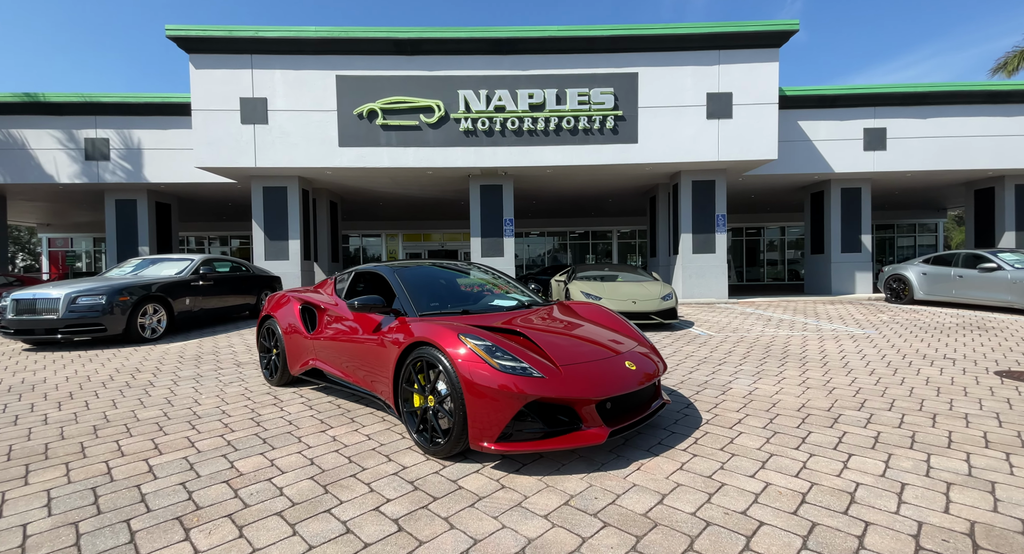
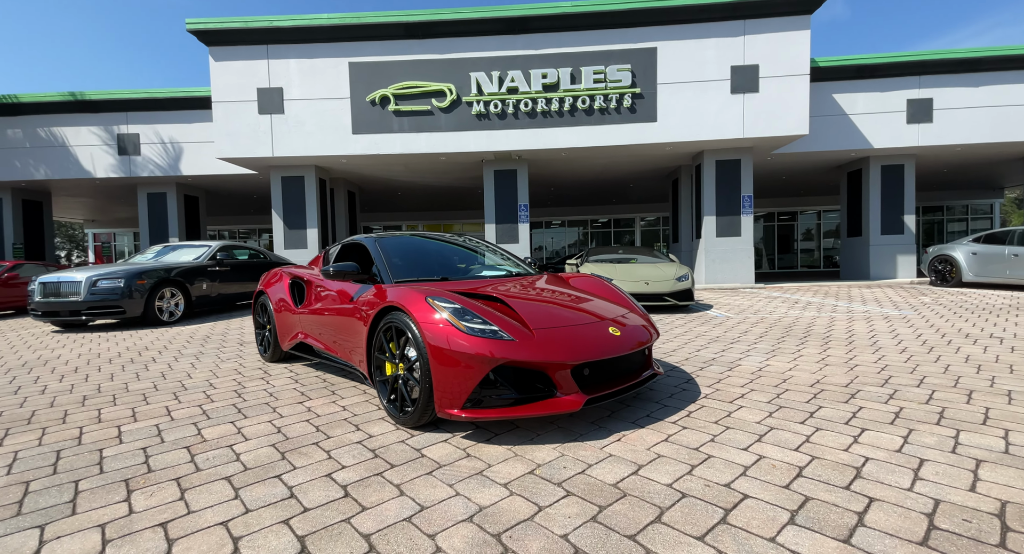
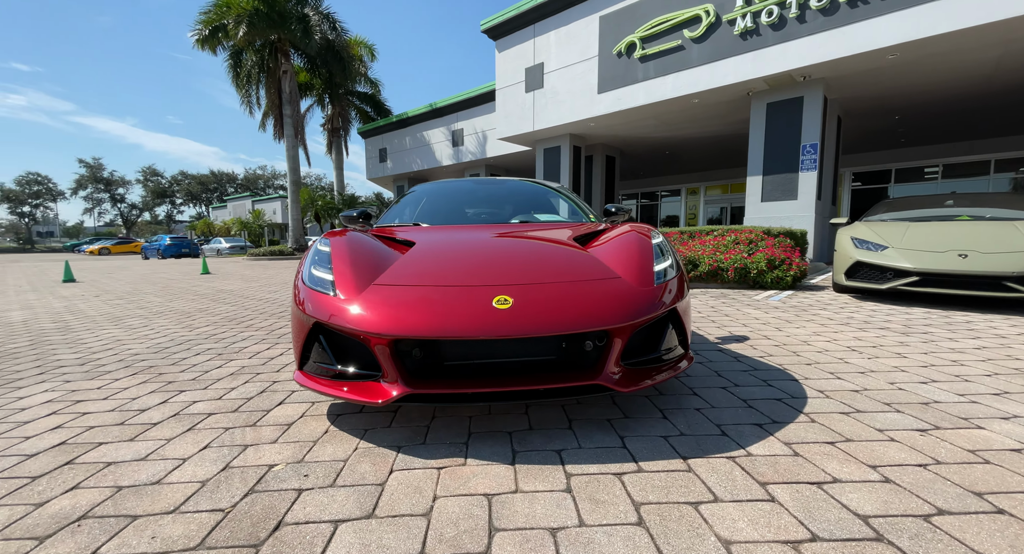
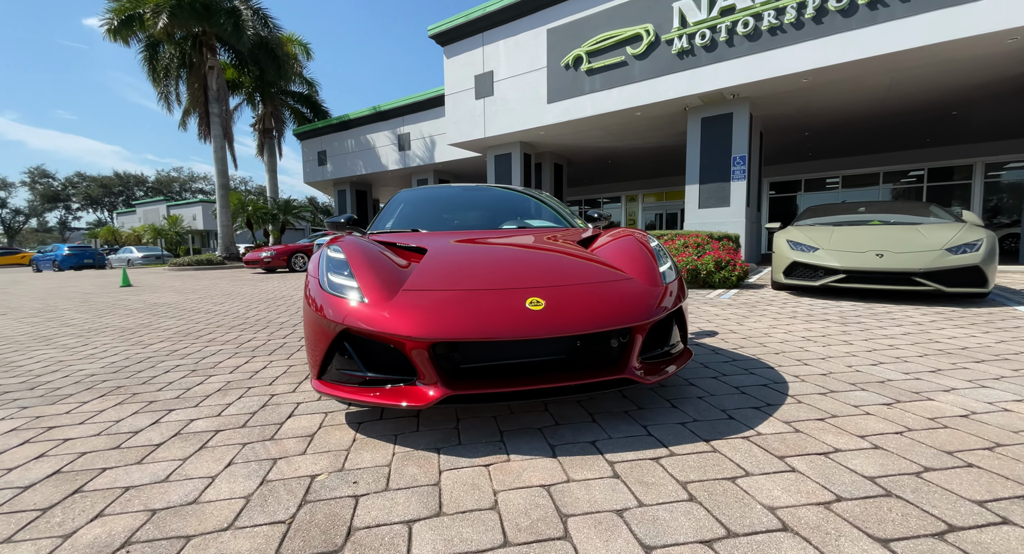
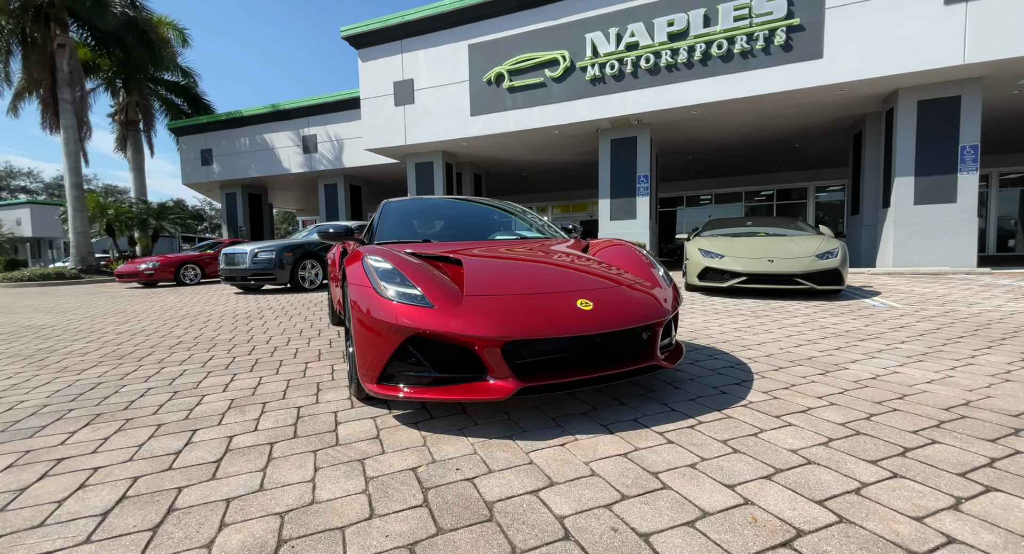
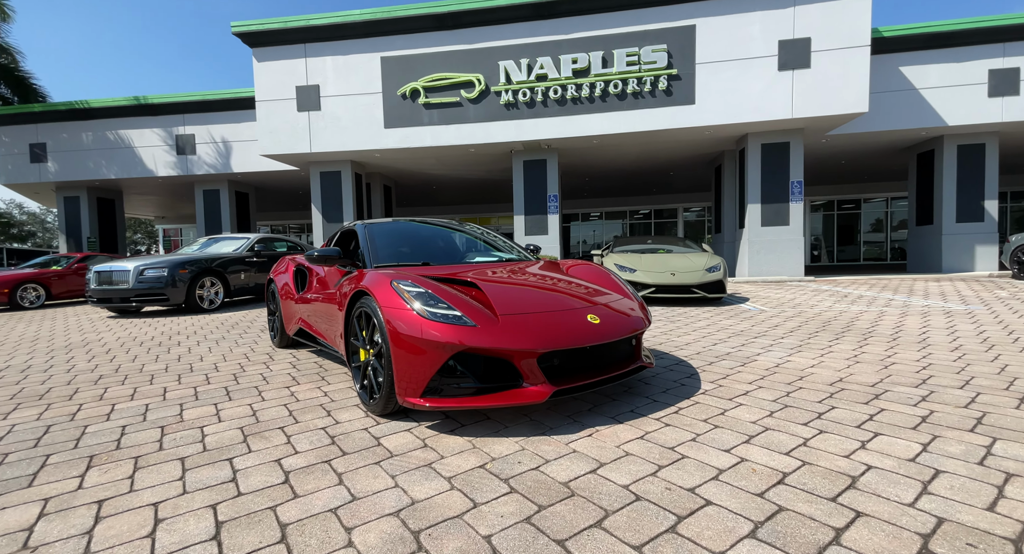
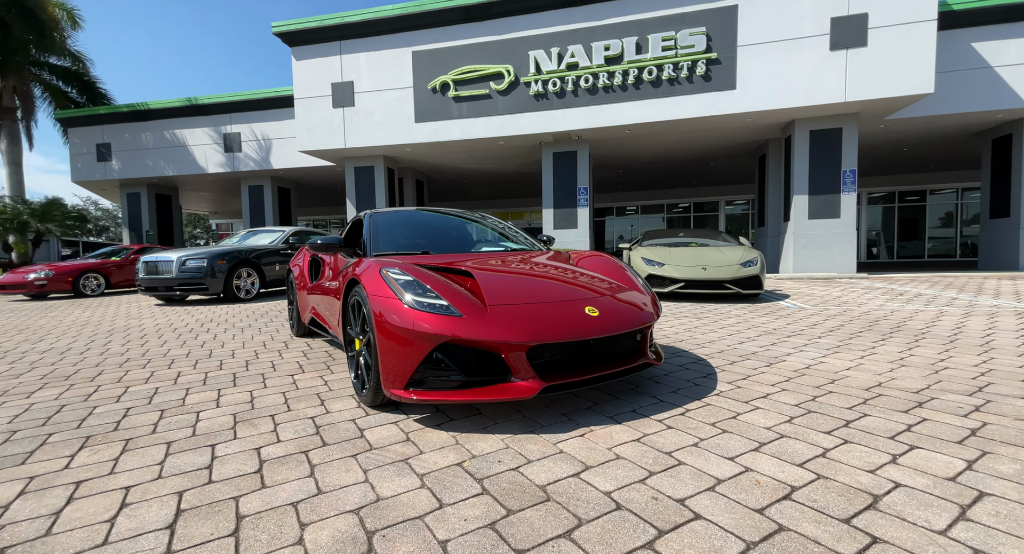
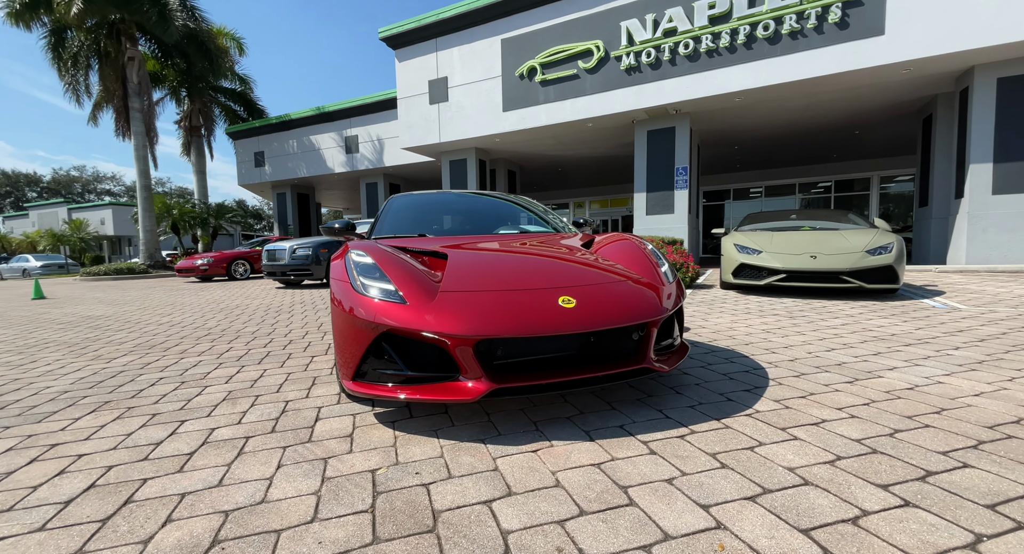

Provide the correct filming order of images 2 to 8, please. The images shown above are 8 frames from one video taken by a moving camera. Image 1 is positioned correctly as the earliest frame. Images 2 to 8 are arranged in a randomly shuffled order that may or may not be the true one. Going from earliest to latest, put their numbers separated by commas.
2, 6, 7, 5, 8, 4, 3
